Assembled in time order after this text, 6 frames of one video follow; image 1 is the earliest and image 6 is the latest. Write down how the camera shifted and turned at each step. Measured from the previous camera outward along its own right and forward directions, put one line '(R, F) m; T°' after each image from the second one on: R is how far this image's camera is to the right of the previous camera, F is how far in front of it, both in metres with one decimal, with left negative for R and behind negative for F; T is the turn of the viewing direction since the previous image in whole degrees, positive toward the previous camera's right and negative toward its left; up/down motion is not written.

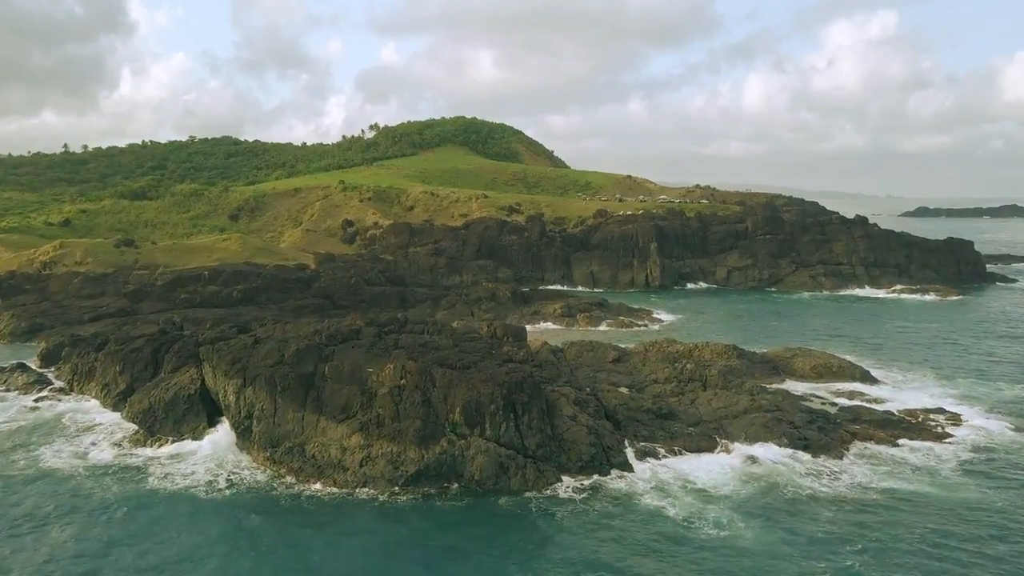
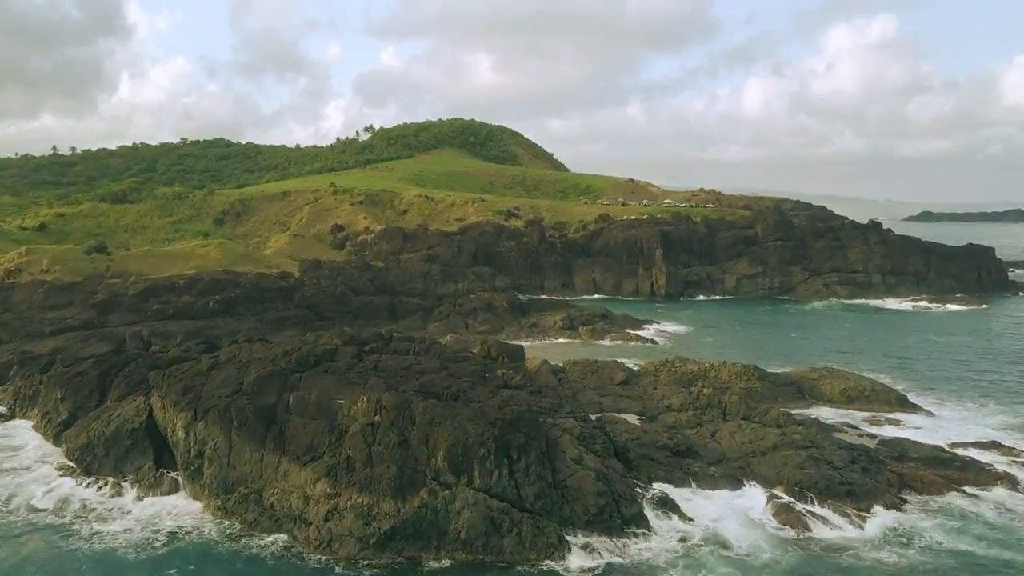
(+0.2, +4.7) m; 0°
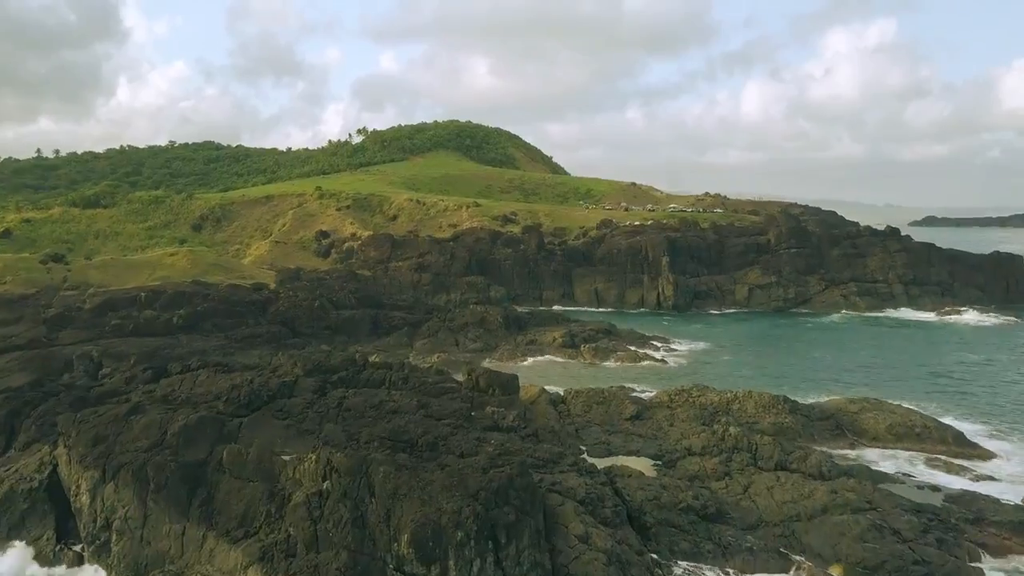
(+0.4, +5.8) m; 0°
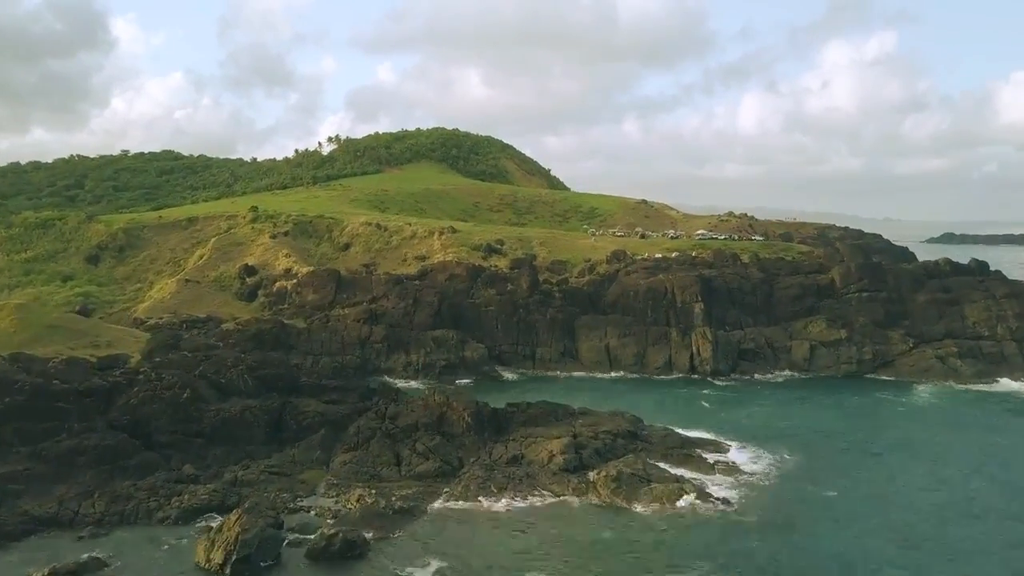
(+1.4, +20.7) m; 0°
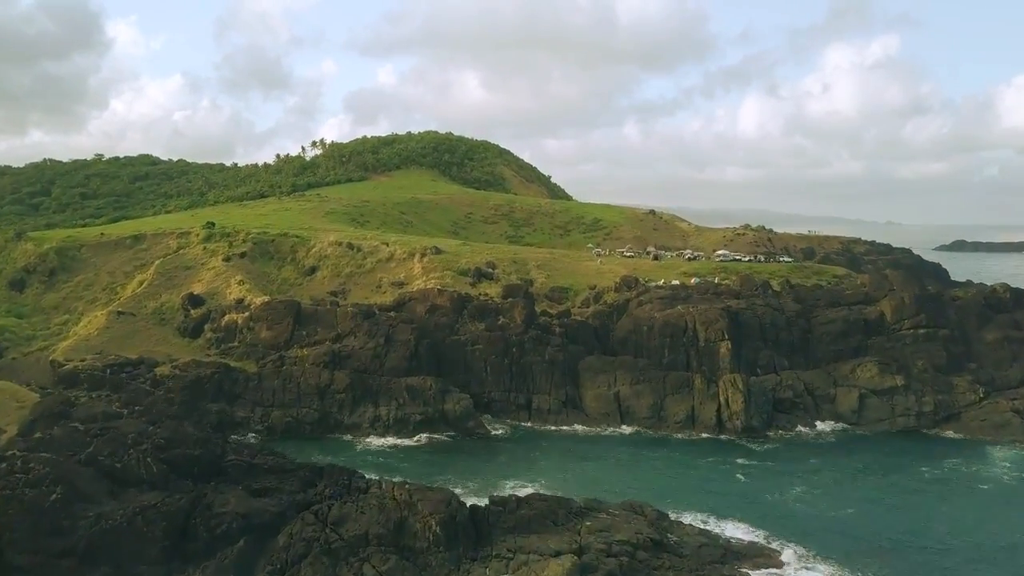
(+0.7, +10.1) m; 0°
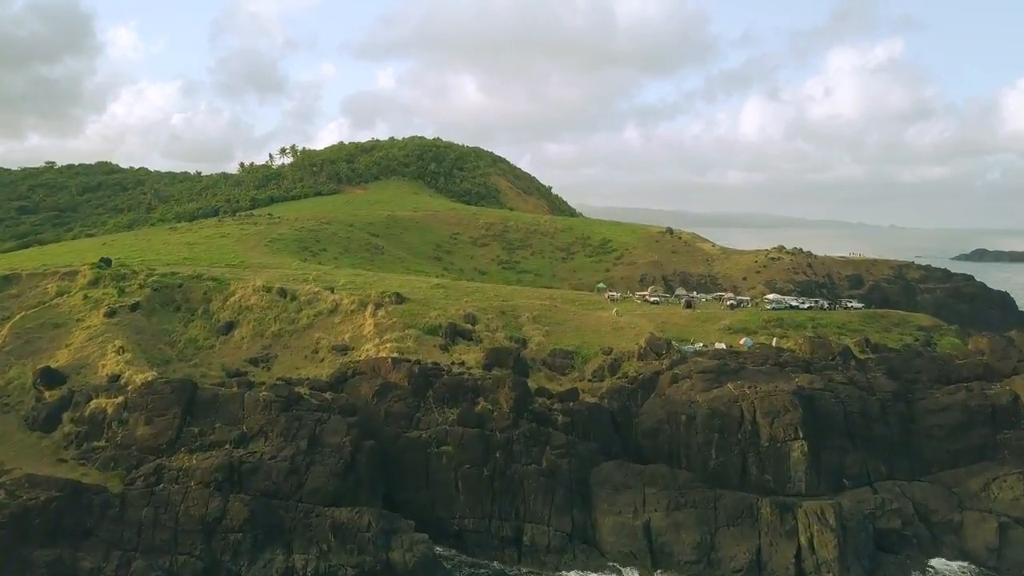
(+1.1, +16.3) m; 0°
